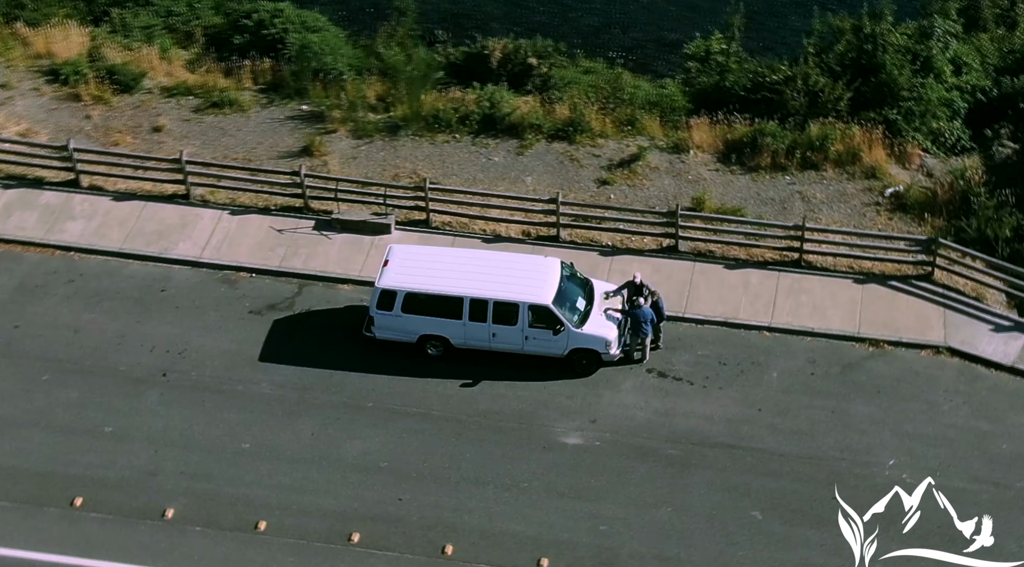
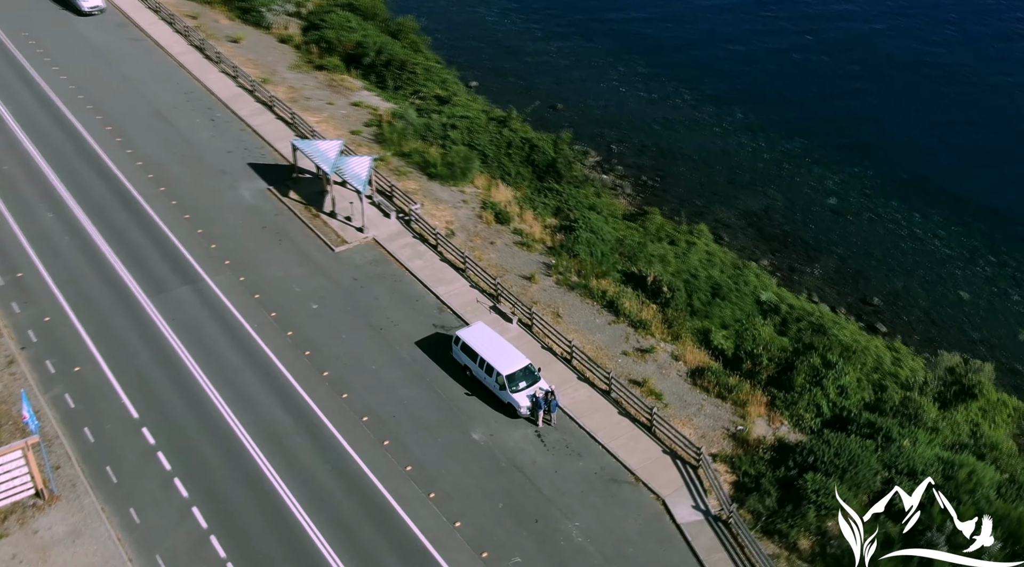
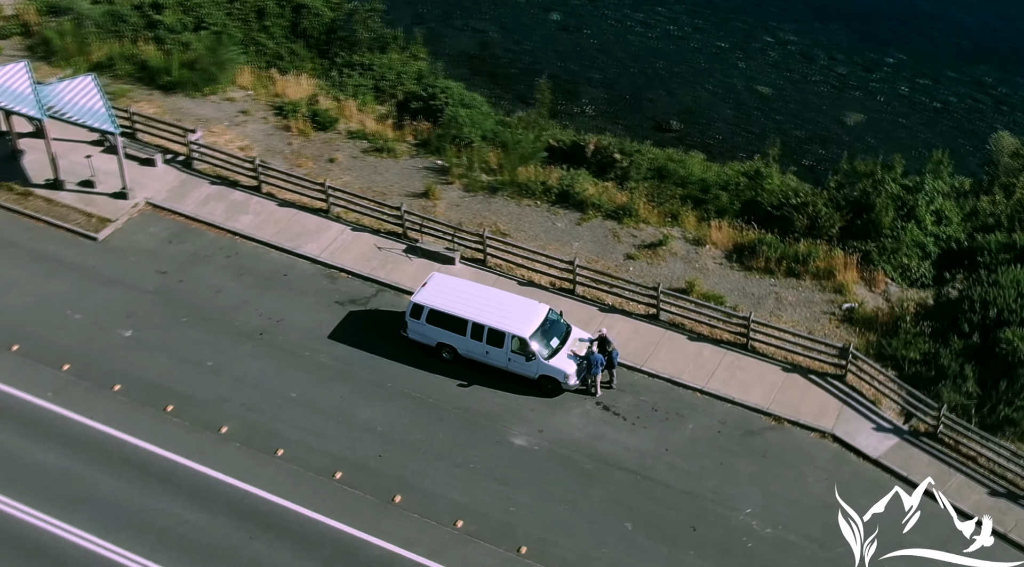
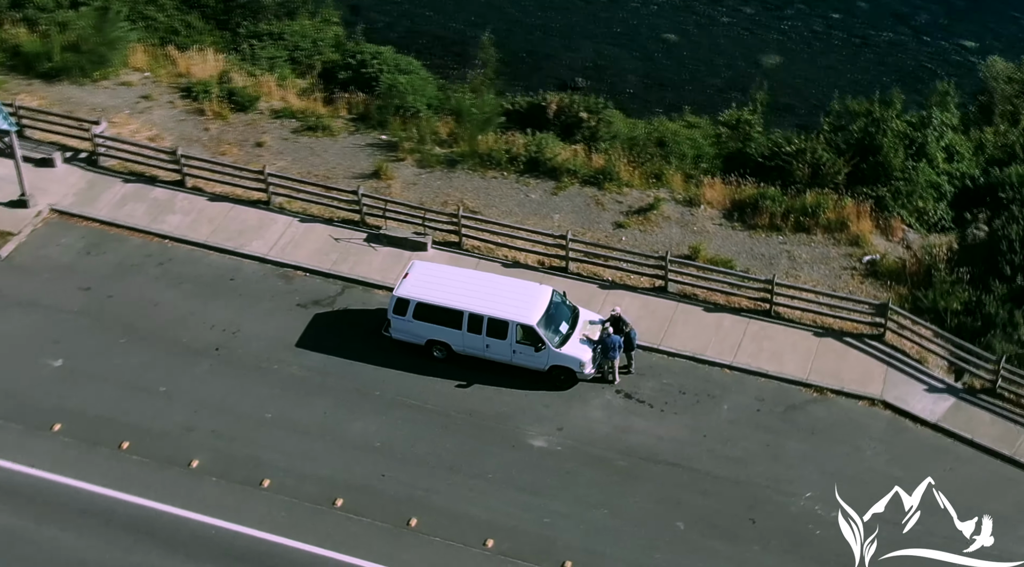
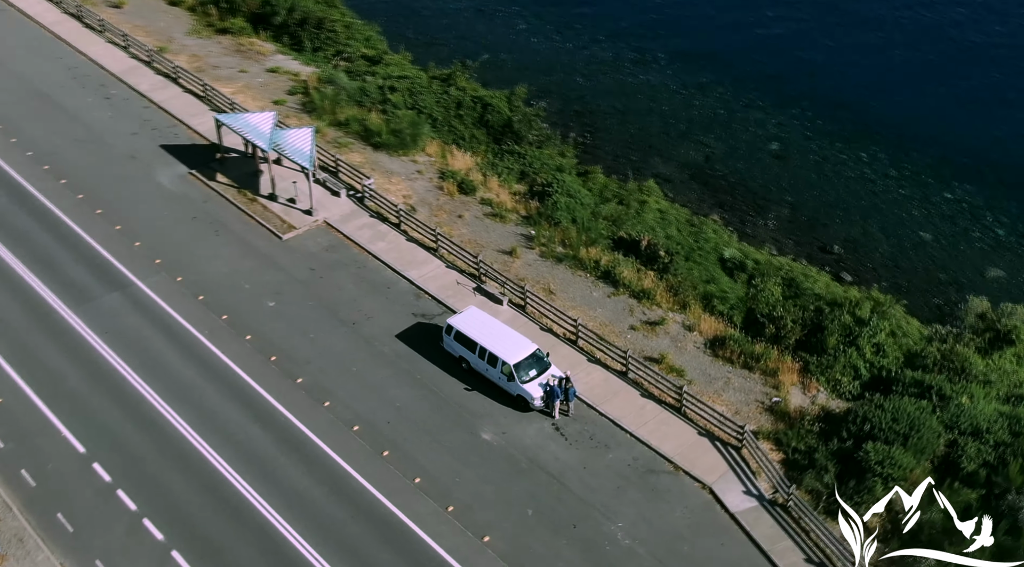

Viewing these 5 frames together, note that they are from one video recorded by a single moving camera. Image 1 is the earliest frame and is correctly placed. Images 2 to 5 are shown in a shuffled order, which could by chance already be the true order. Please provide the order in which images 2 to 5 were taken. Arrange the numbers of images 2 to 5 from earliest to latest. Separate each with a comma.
4, 3, 5, 2
